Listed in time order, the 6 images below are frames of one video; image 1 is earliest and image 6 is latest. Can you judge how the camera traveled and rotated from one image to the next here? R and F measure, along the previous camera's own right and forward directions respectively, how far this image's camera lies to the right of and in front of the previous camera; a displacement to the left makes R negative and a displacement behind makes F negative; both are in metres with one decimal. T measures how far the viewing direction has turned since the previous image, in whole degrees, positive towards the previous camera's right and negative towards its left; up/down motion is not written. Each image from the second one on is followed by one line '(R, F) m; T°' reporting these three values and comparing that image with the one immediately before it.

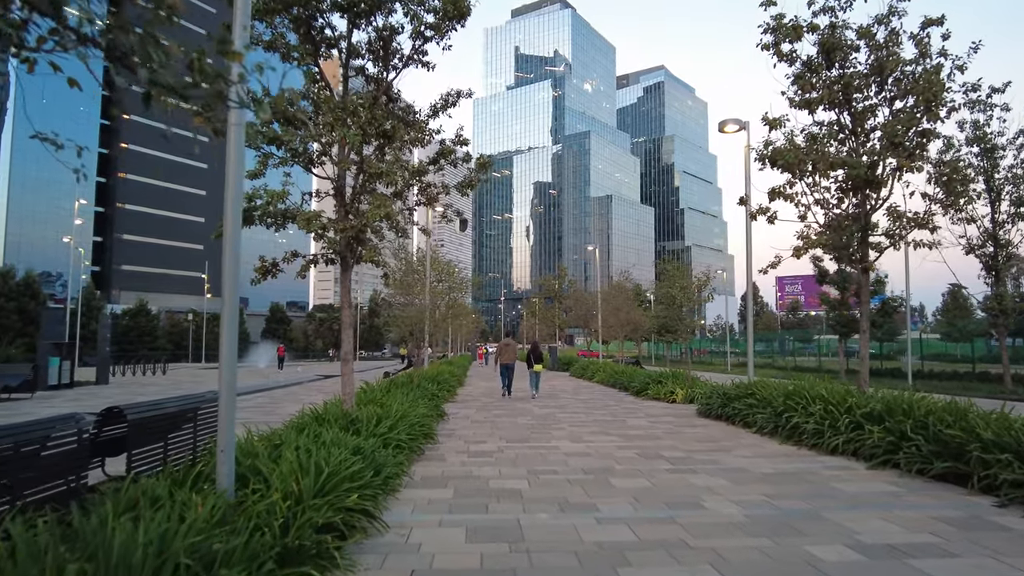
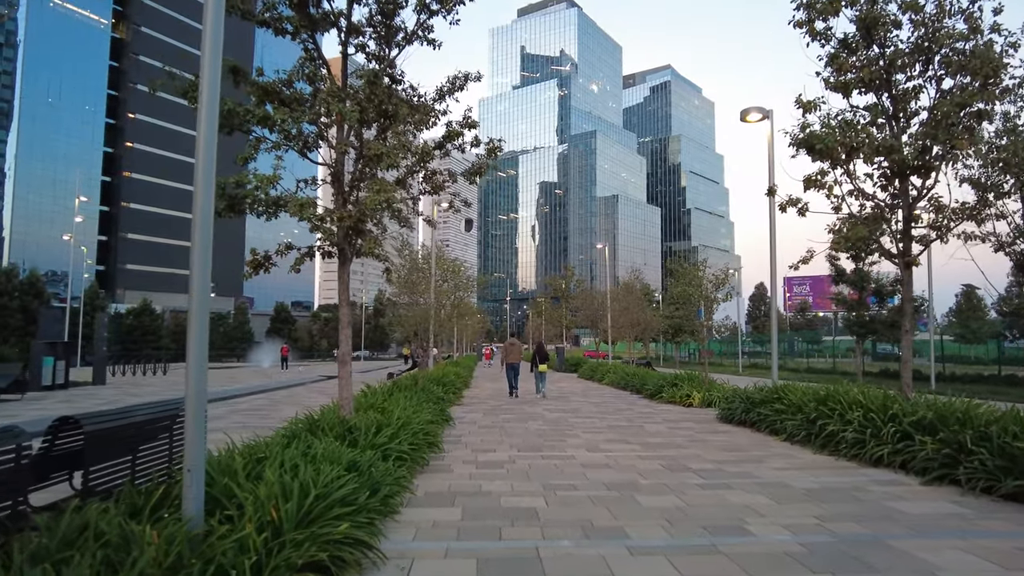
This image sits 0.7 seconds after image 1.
(-0.1, +0.8) m; 0°
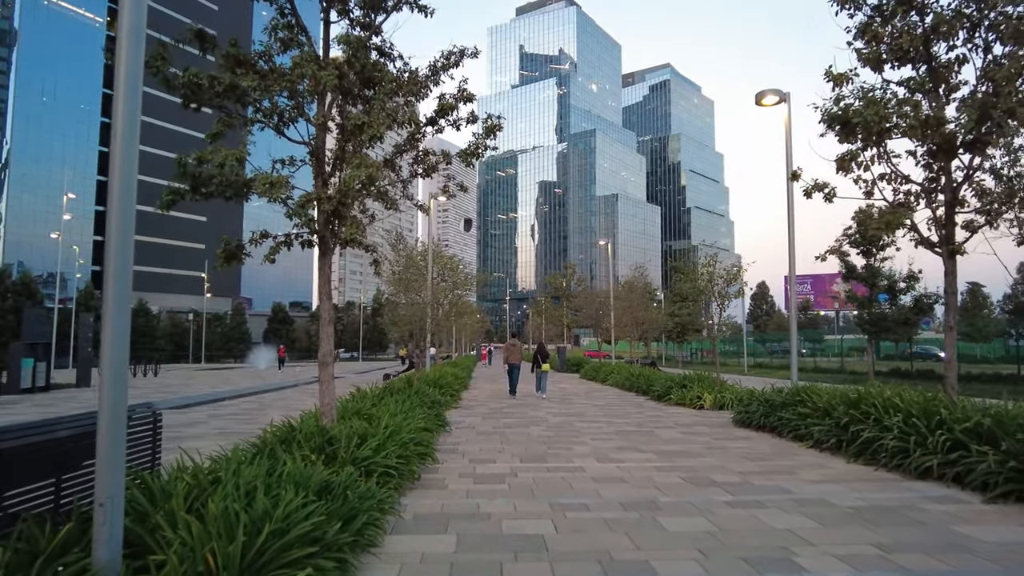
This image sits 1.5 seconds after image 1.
(0.0, +0.9) m; 0°
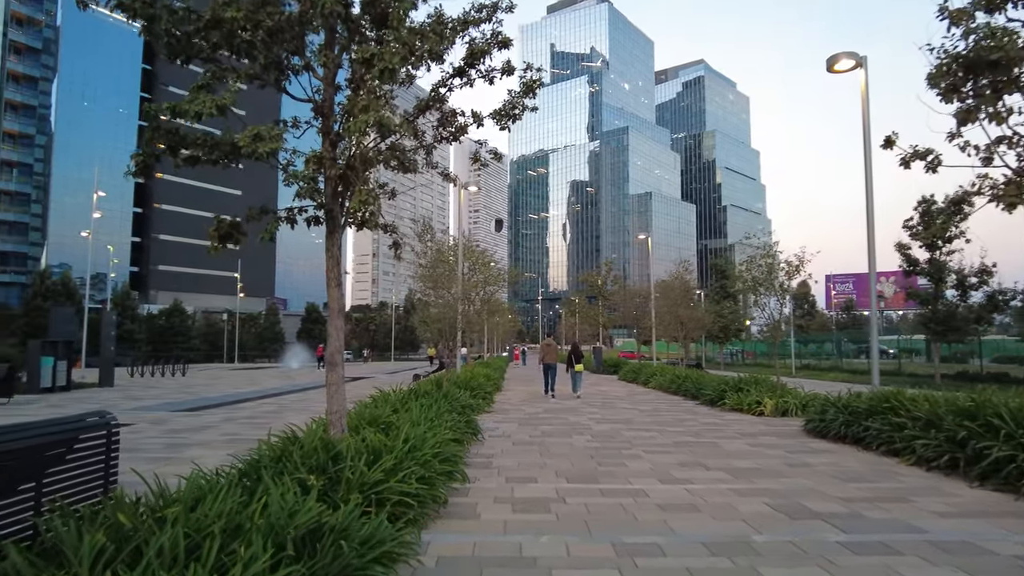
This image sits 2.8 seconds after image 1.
(-0.1, +1.3) m; -3°
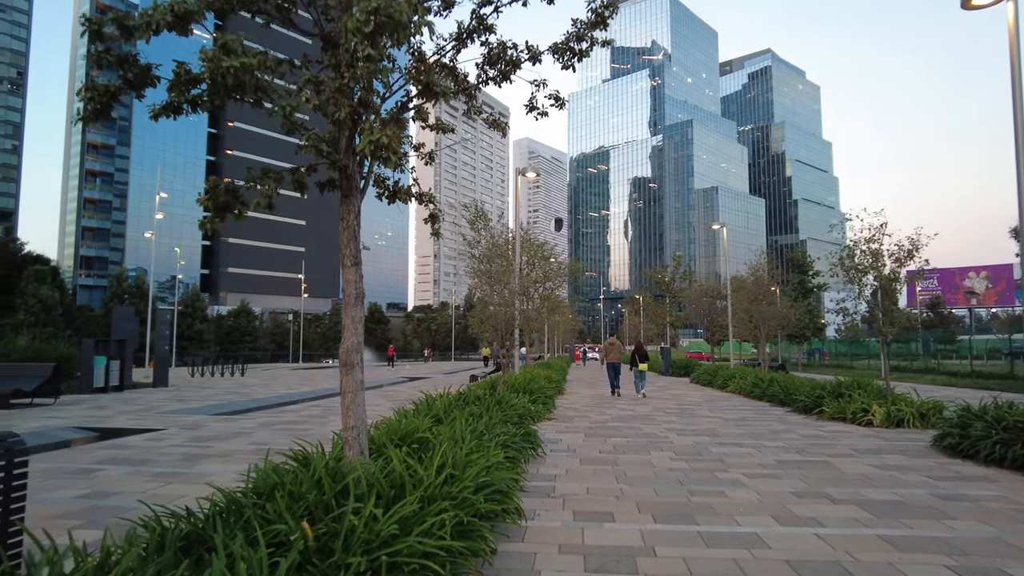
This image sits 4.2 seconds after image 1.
(-0.1, +1.5) m; -5°
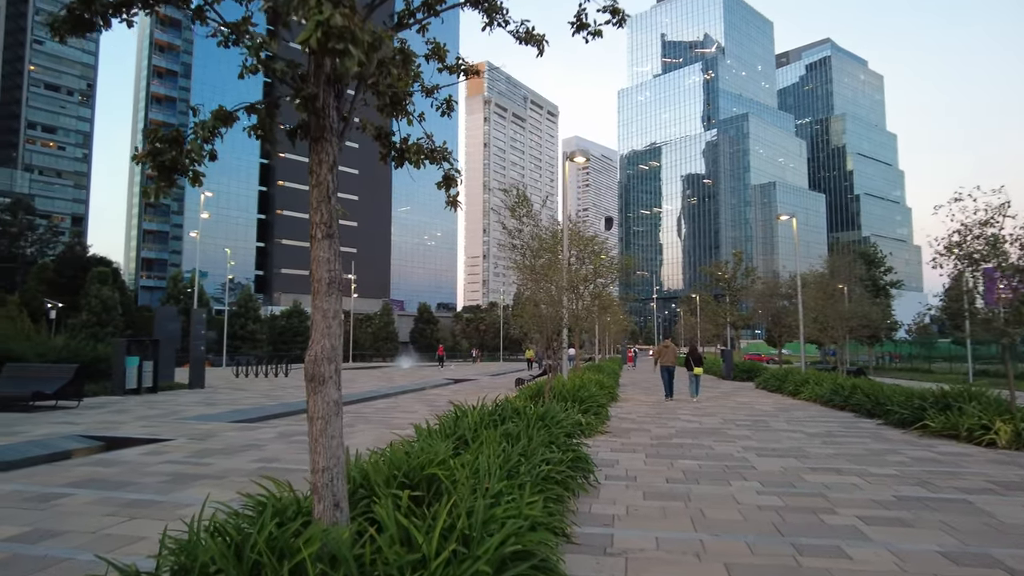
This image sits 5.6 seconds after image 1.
(0.0, +1.5) m; -4°
